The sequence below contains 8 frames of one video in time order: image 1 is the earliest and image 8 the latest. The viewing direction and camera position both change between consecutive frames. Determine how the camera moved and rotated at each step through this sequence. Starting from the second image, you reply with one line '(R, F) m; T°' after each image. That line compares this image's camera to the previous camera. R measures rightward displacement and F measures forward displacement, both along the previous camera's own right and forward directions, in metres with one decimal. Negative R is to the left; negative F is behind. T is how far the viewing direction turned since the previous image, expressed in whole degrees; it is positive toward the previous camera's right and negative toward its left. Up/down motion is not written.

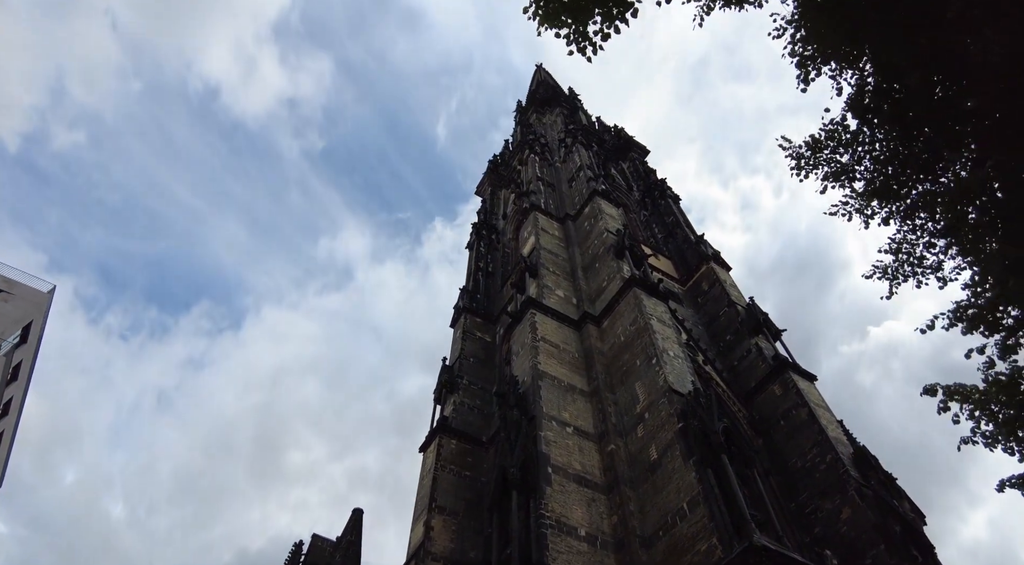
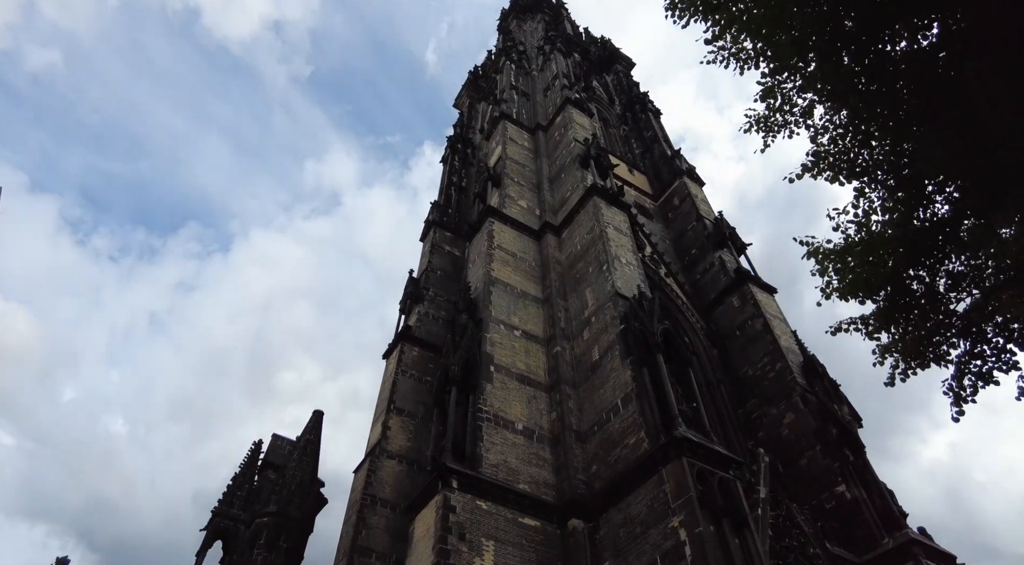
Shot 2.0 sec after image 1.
(+1.0, +0.1) m; 0°
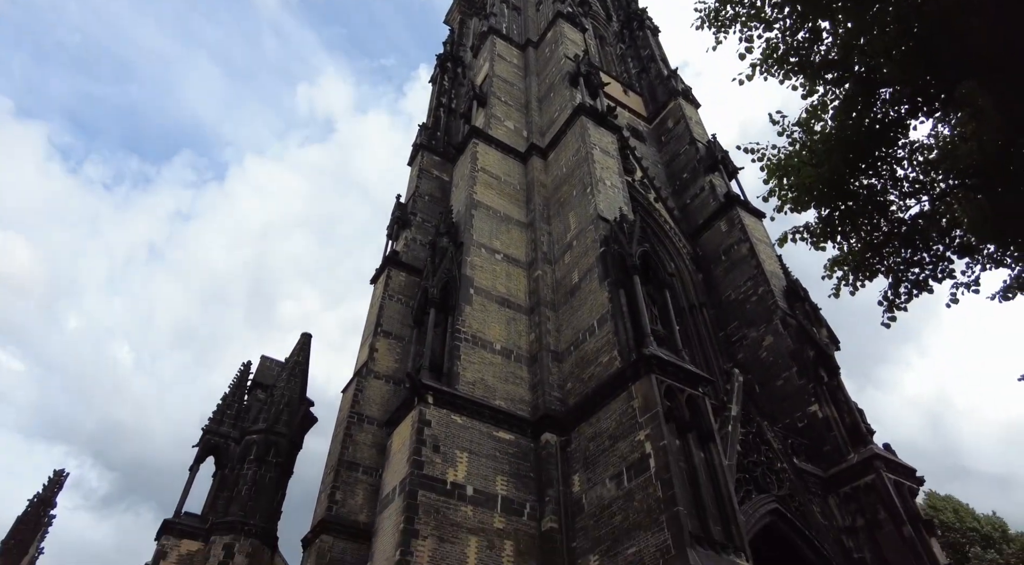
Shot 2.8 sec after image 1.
(+0.4, 0.0) m; 0°
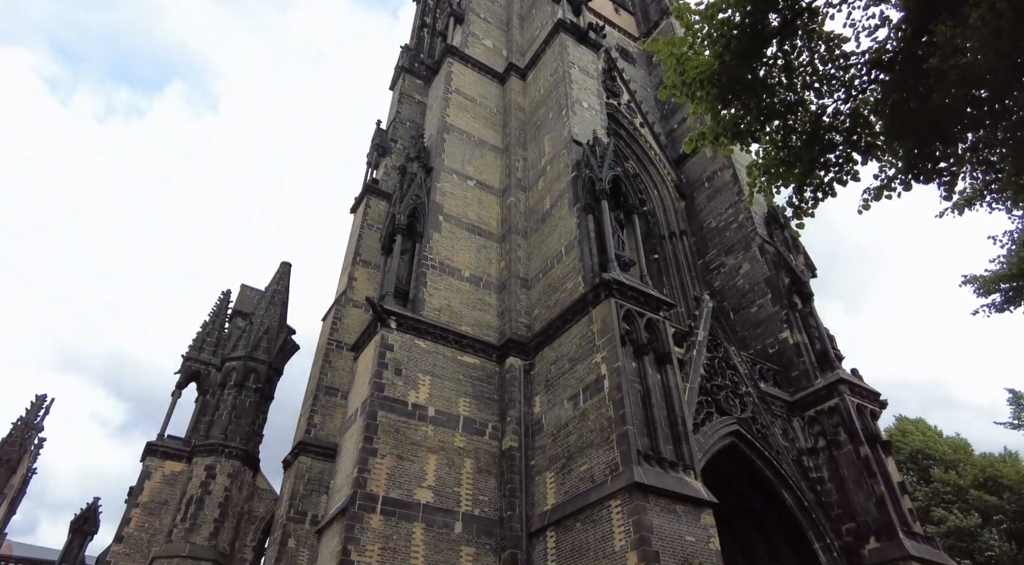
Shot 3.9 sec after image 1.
(+0.7, +0.1) m; 0°
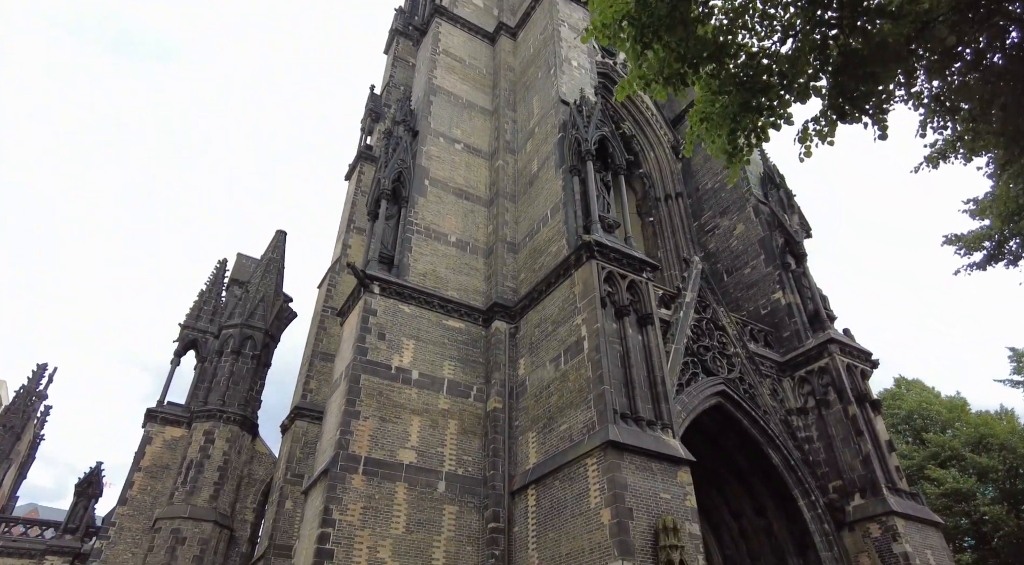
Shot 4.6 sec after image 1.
(+0.5, 0.0) m; -1°
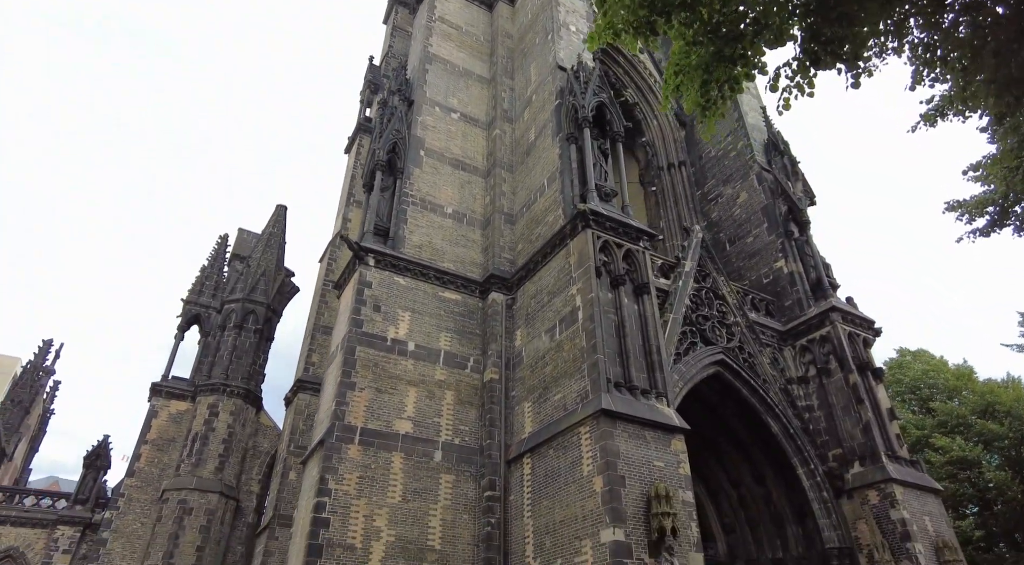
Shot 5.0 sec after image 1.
(+0.2, +0.1) m; -1°
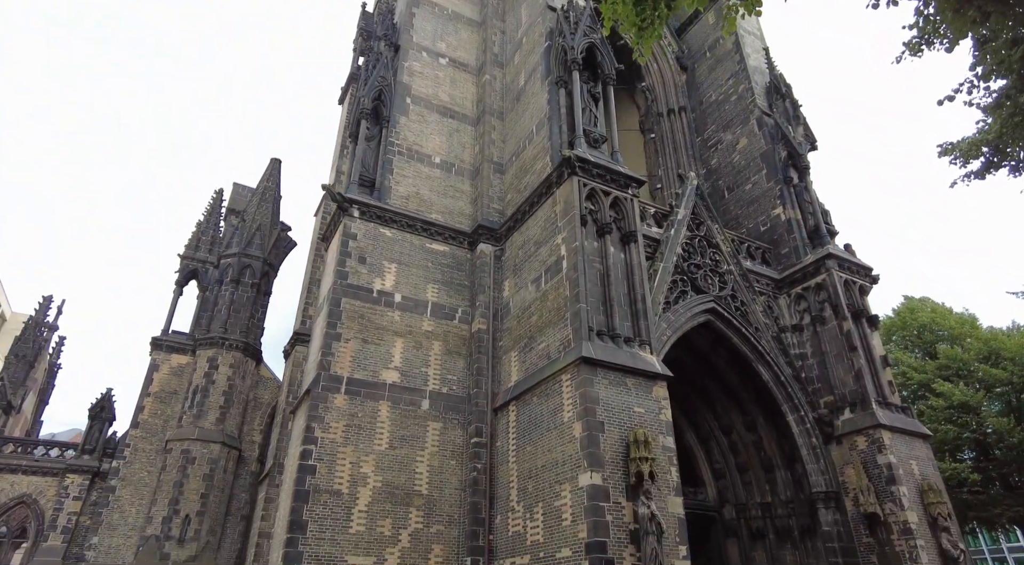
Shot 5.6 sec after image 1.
(+0.4, +0.1) m; -1°
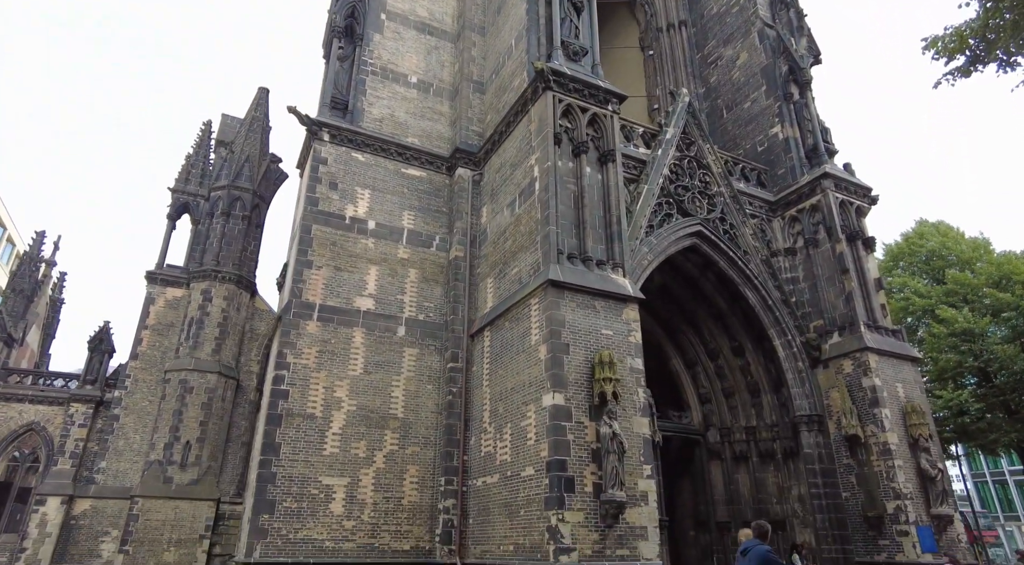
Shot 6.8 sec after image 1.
(+0.7, +0.2) m; -2°
